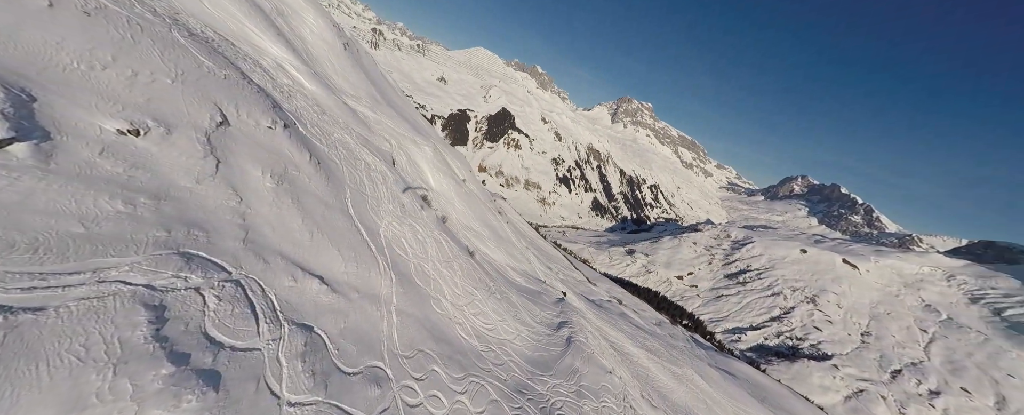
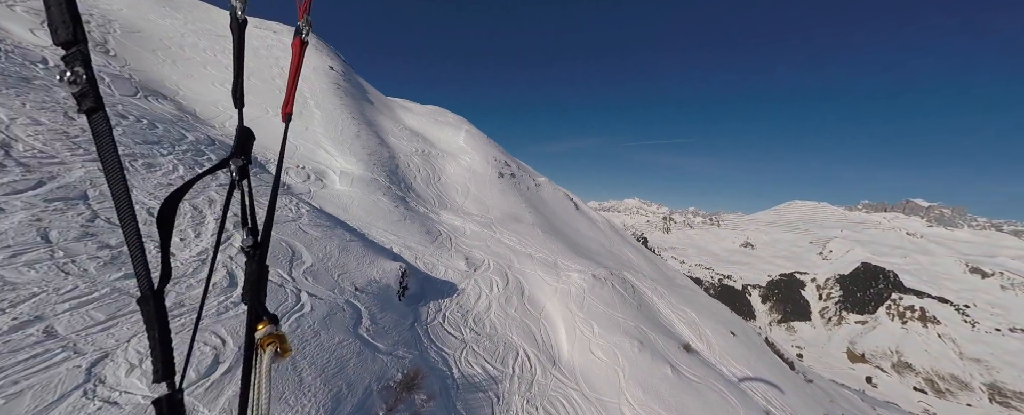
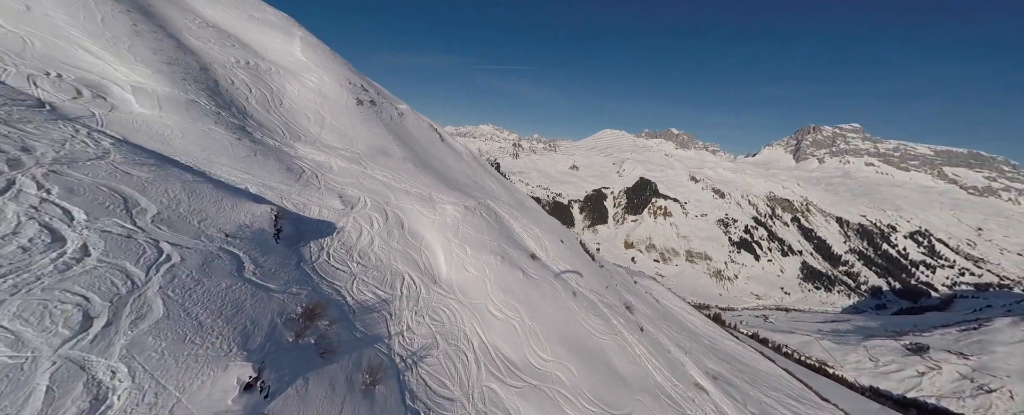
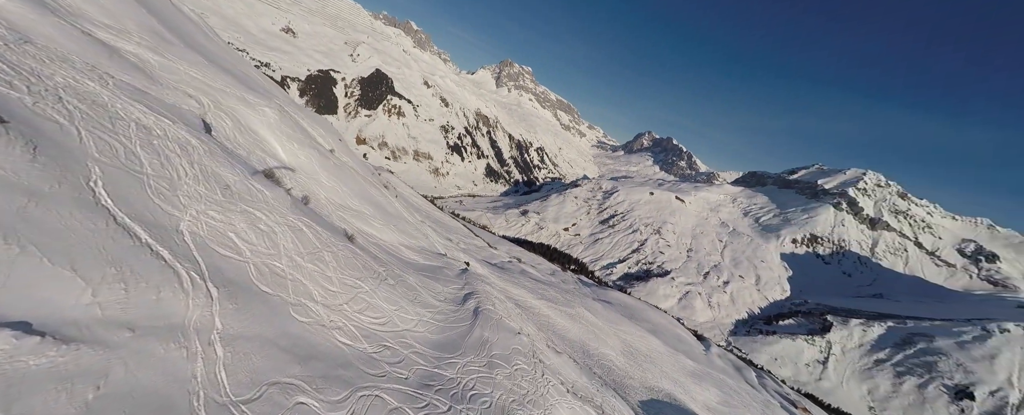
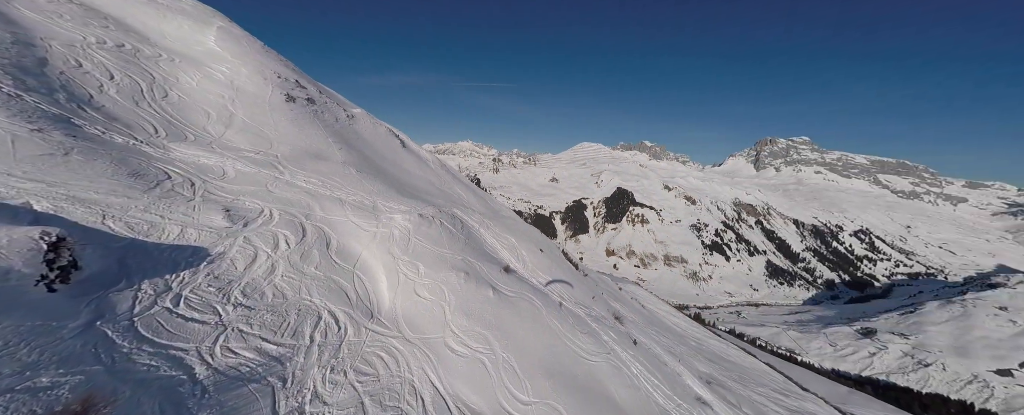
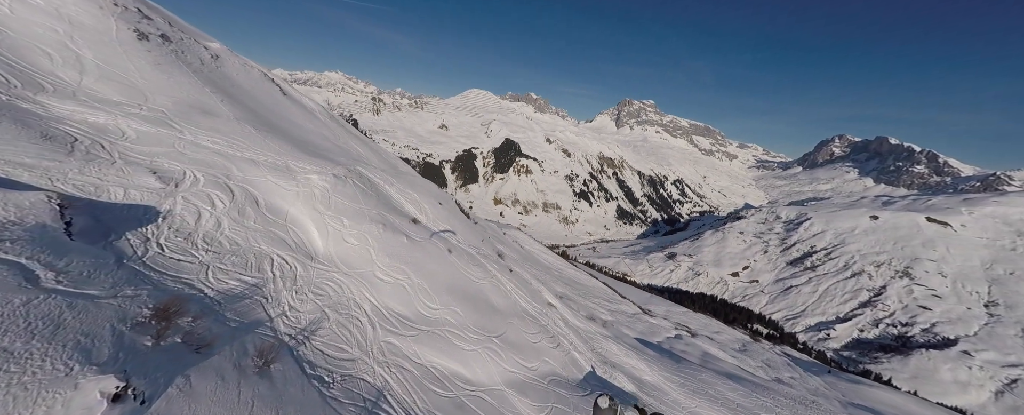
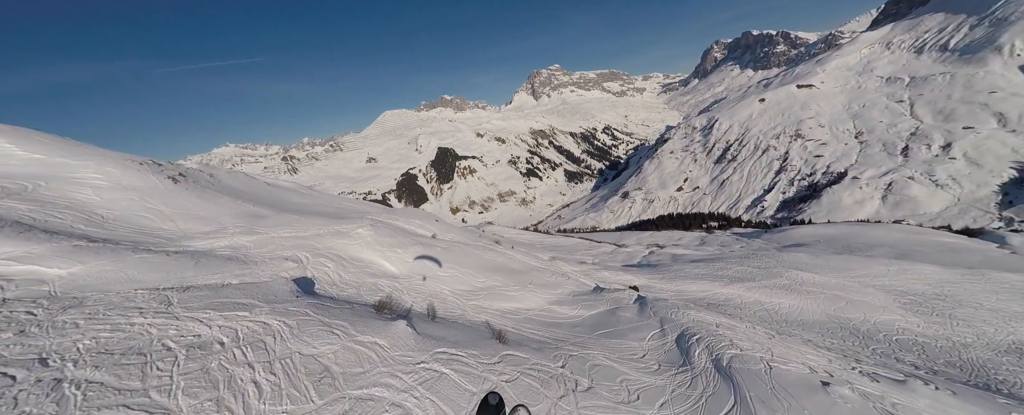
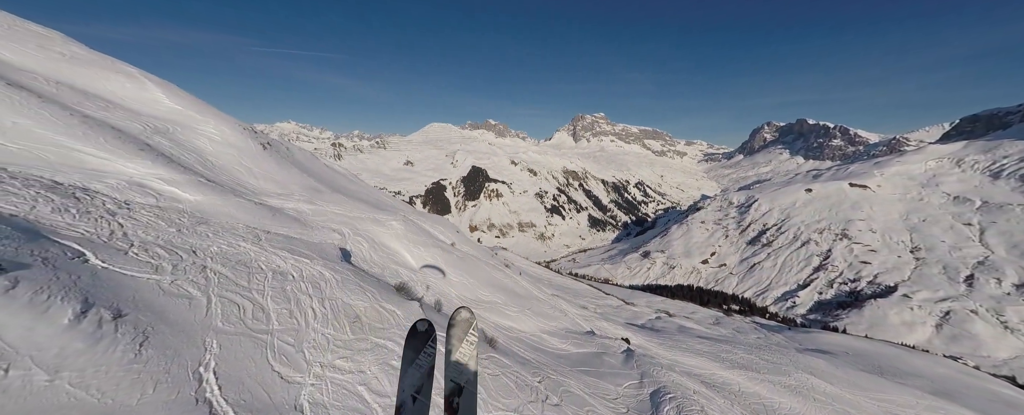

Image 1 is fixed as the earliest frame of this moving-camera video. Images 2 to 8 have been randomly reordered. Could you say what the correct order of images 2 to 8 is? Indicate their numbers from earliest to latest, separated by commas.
4, 8, 7, 6, 3, 2, 5
